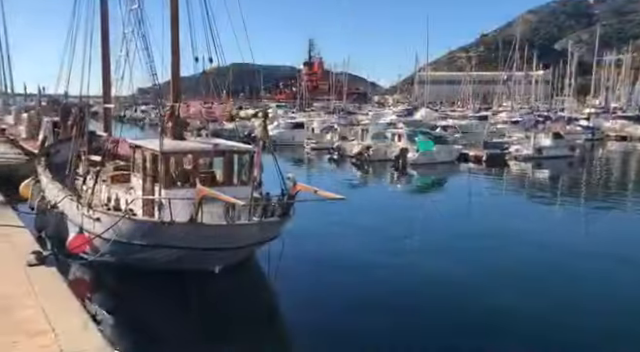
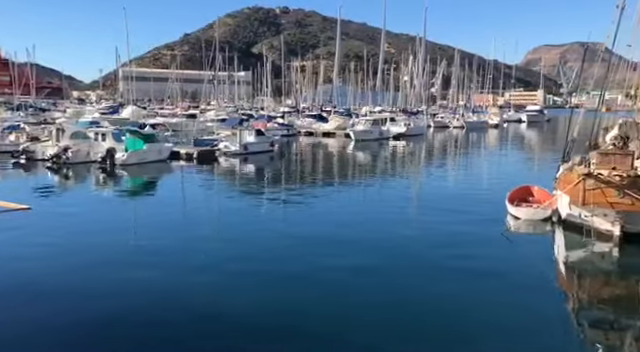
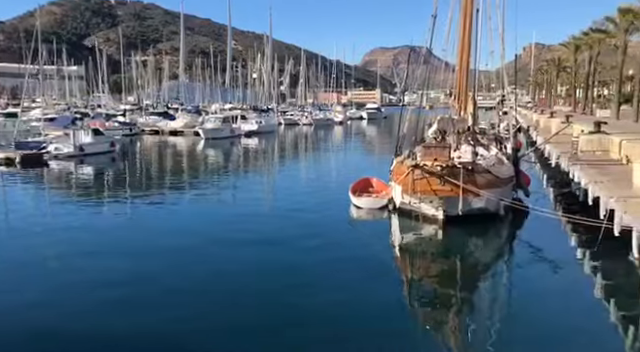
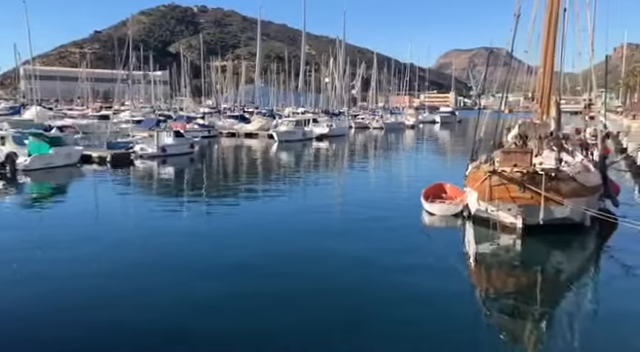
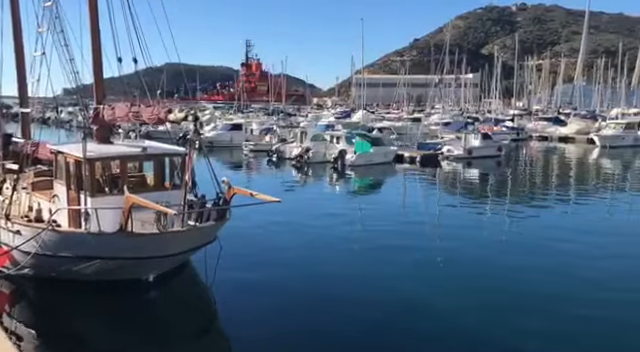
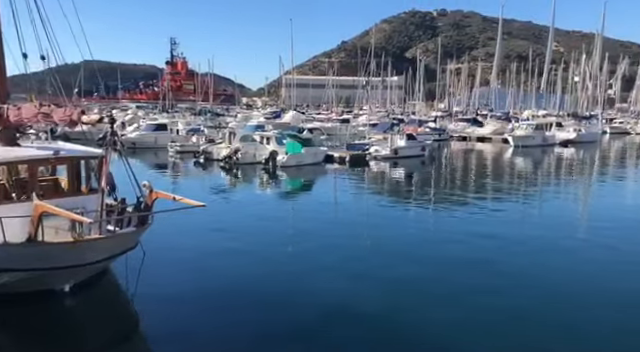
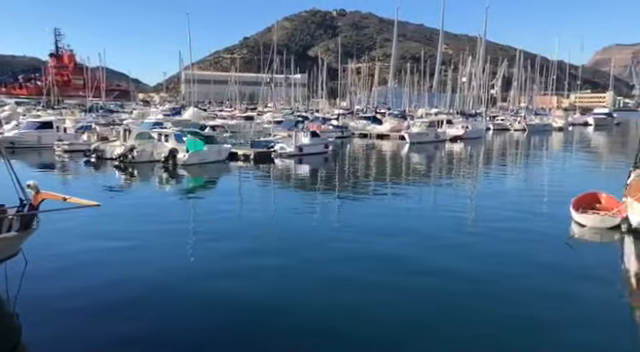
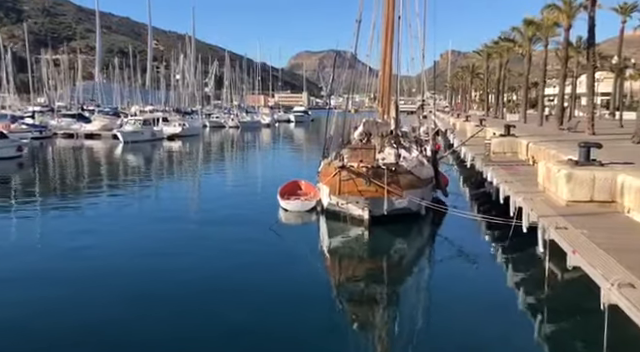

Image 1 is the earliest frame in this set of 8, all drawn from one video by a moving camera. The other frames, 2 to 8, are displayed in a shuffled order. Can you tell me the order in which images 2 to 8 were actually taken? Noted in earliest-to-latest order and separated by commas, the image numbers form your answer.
5, 6, 7, 2, 4, 3, 8
